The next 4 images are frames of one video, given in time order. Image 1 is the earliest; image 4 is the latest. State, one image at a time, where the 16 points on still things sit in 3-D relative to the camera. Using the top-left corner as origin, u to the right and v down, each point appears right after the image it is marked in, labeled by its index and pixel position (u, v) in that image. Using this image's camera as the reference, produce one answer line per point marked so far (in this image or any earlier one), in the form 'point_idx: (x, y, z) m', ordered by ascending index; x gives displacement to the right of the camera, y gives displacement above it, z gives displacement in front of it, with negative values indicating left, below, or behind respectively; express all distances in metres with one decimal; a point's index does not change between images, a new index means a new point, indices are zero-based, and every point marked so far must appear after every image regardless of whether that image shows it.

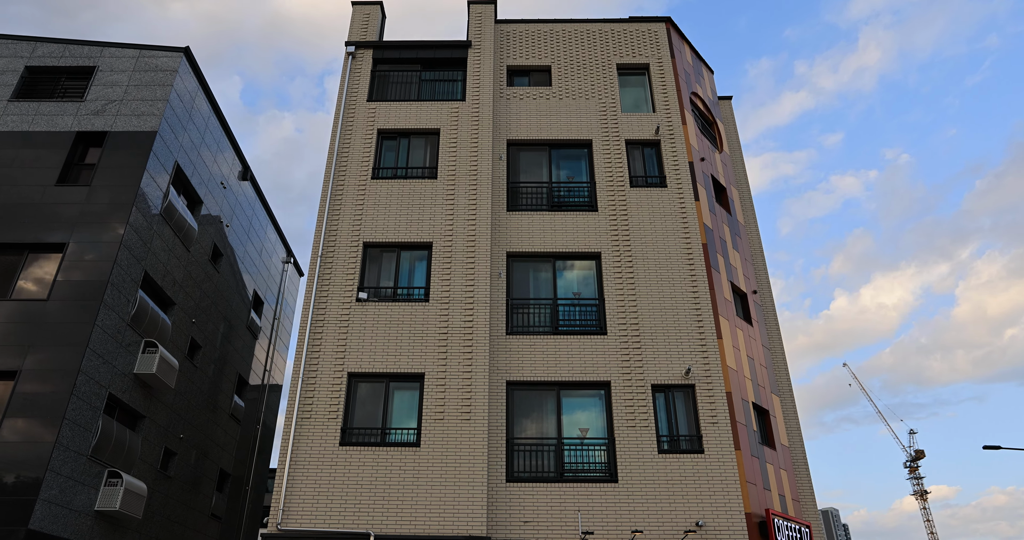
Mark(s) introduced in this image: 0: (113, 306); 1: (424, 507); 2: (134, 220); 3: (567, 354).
0: (-10.3, -0.9, +17.8) m
1: (-2.0, -5.1, +14.8) m
2: (-10.4, +1.4, +18.9) m
3: (+1.4, -2.1, +16.9) m
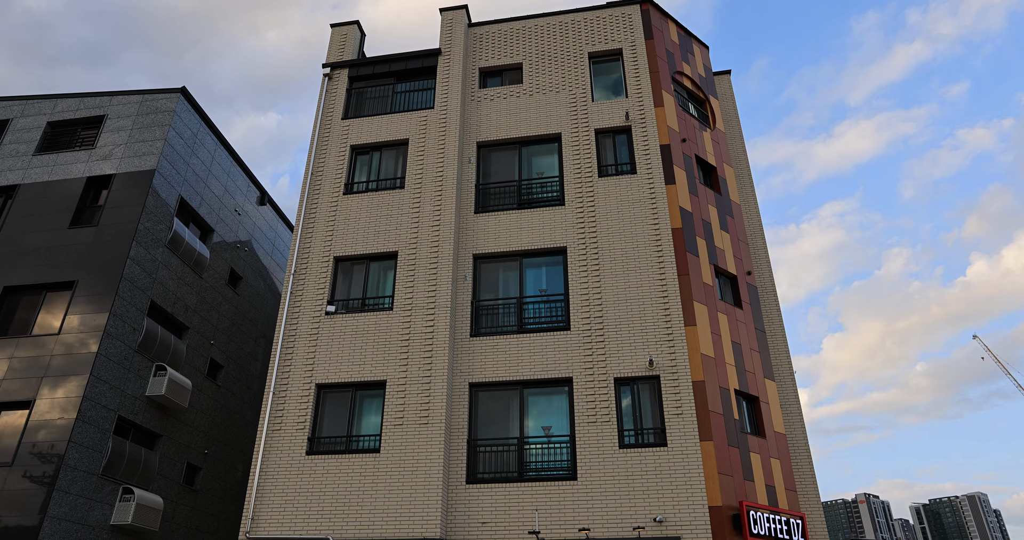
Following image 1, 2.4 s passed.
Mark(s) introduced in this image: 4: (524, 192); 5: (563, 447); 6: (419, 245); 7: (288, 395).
0: (-11.1, -1.8, +19.3) m
1: (-2.9, -5.3, +15.1) m
2: (-11.2, +0.5, +20.4) m
3: (+0.4, -2.0, +16.8) m
4: (+0.3, +2.2, +19.4) m
5: (+1.1, -4.0, +15.7) m
6: (-2.5, +0.7, +18.4) m
7: (-5.5, -3.1, +16.9) m
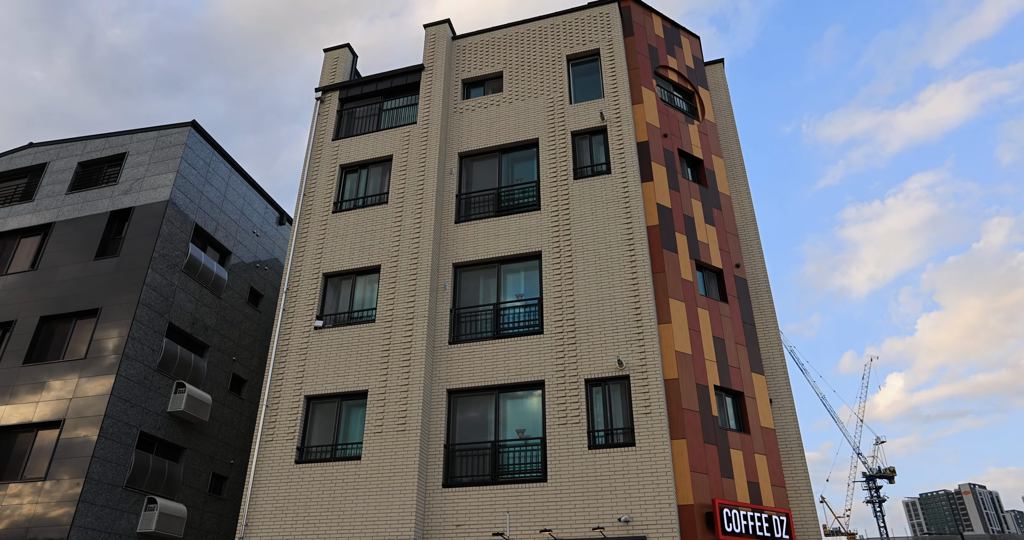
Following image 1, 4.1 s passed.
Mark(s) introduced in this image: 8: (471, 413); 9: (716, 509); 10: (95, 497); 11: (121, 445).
0: (-11.4, -2.6, +20.8) m
1: (-3.5, -5.7, +15.8) m
2: (-11.5, -0.3, +22.0) m
3: (-0.2, -2.2, +17.1) m
4: (-0.3, +2.0, +19.7) m
5: (+0.5, -4.2, +16.0) m
6: (-3.1, +0.4, +19.0) m
7: (-6.0, -3.6, +17.8) m
8: (-1.0, -3.5, +16.9) m
9: (+4.4, -5.2, +14.8) m
10: (-11.3, -6.2, +18.7) m
11: (-11.3, -5.0, +19.8) m
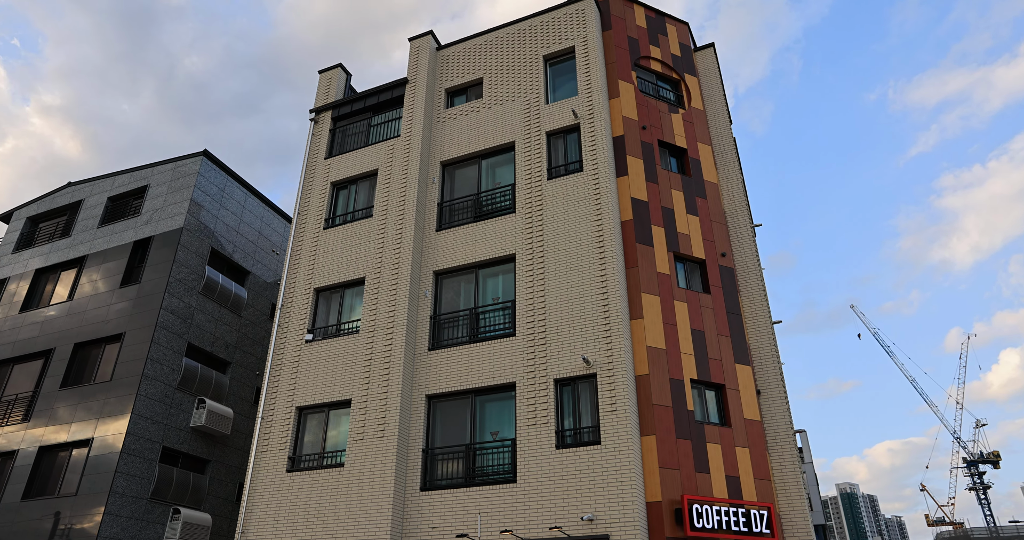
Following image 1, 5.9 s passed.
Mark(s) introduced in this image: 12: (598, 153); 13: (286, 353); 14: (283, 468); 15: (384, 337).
0: (-11.5, -3.4, +22.2) m
1: (-4.0, -6.0, +16.4) m
2: (-11.7, -1.1, +23.4) m
3: (-0.8, -2.3, +17.4) m
4: (-0.9, +1.9, +20.0) m
5: (-0.1, -4.3, +16.1) m
6: (-3.7, 0.0, +19.5) m
7: (-6.5, -4.0, +18.7) m
8: (-1.6, -3.7, +17.2) m
9: (+3.7, -5.0, +14.6) m
10: (-11.5, -7.0, +20.1) m
11: (-11.3, -5.8, +21.2) m
12: (+2.4, +3.2, +19.0) m
13: (-6.5, -2.4, +19.6) m
14: (-5.9, -5.1, +17.8) m
15: (-3.4, -1.8, +18.4) m
